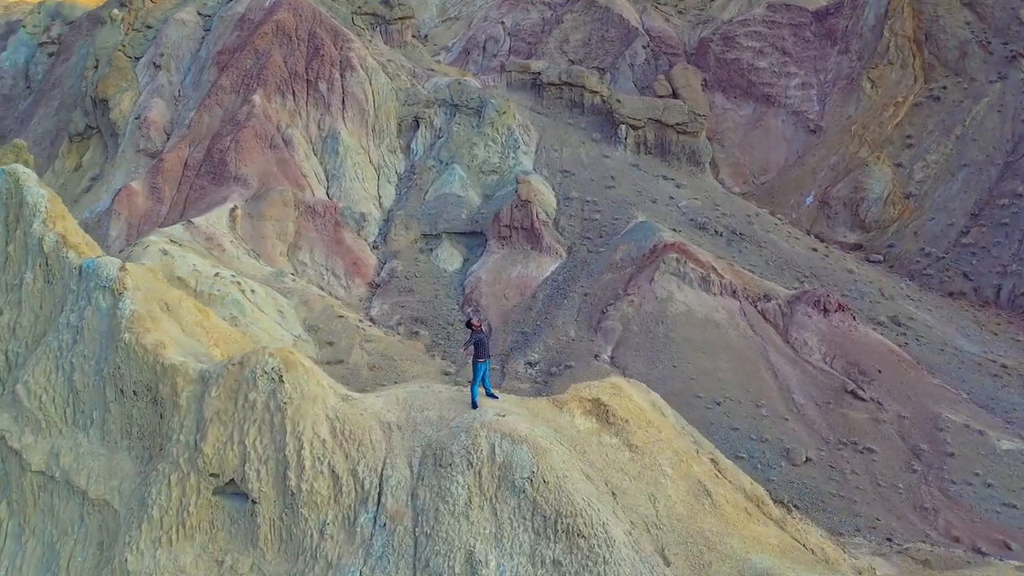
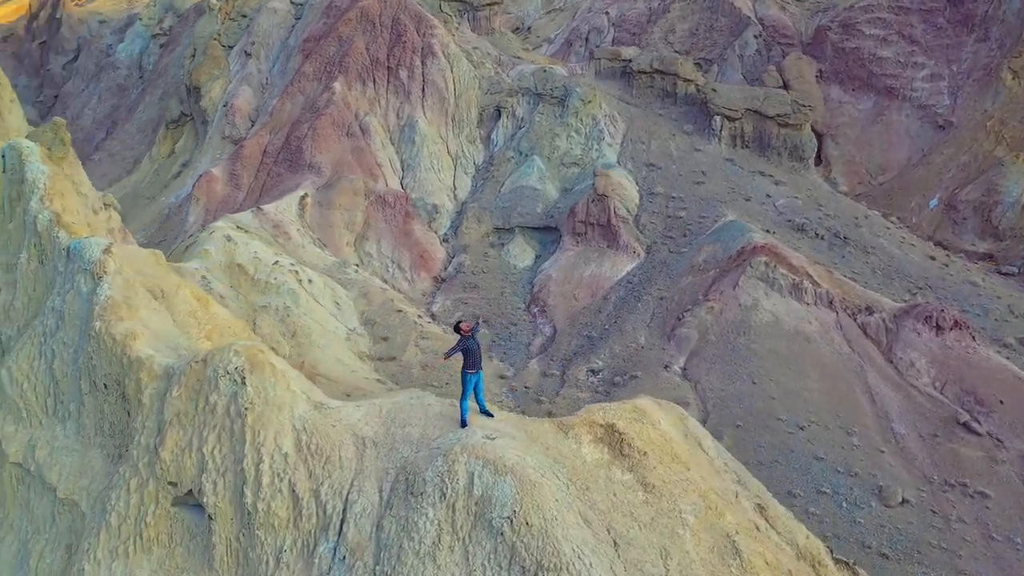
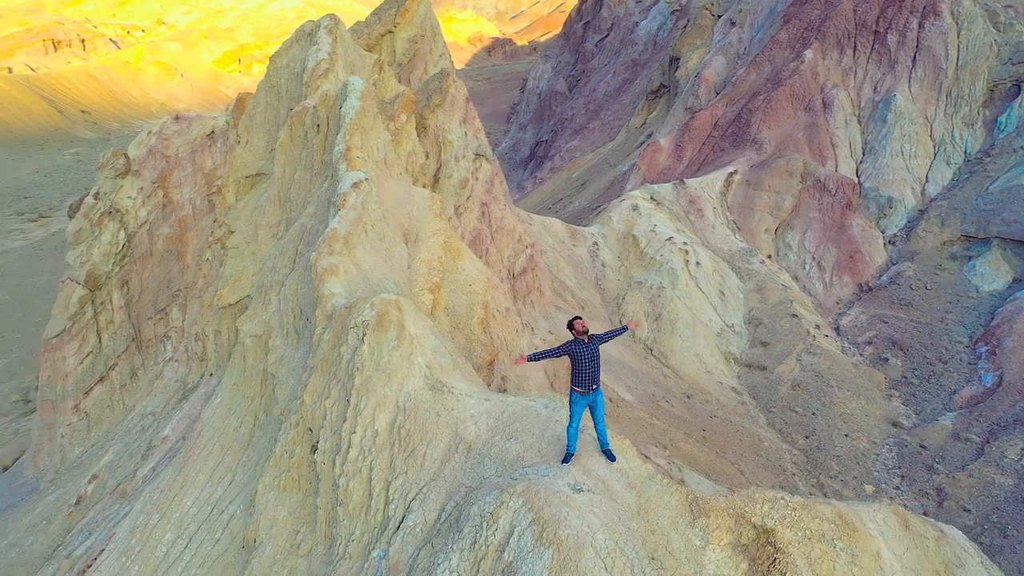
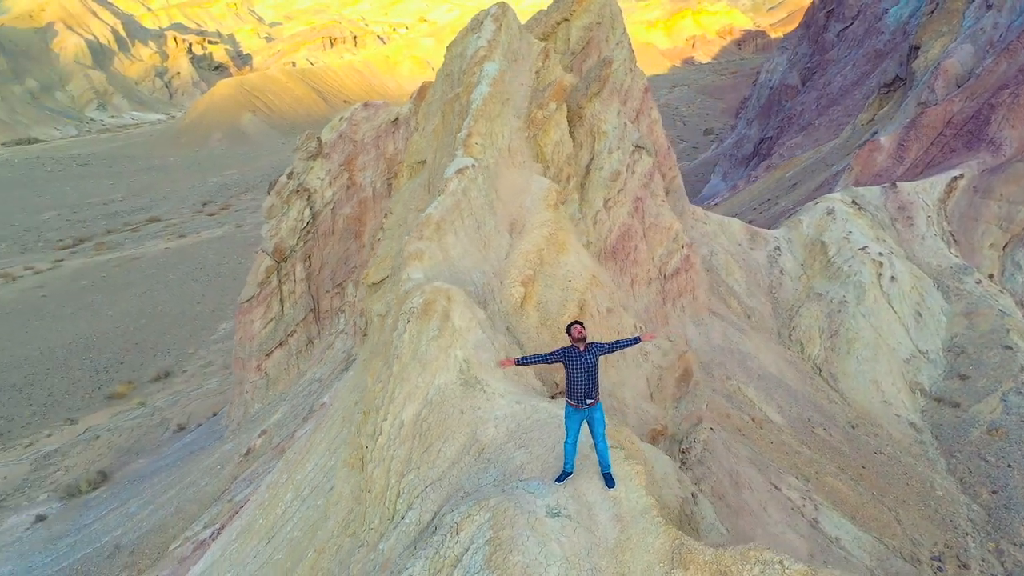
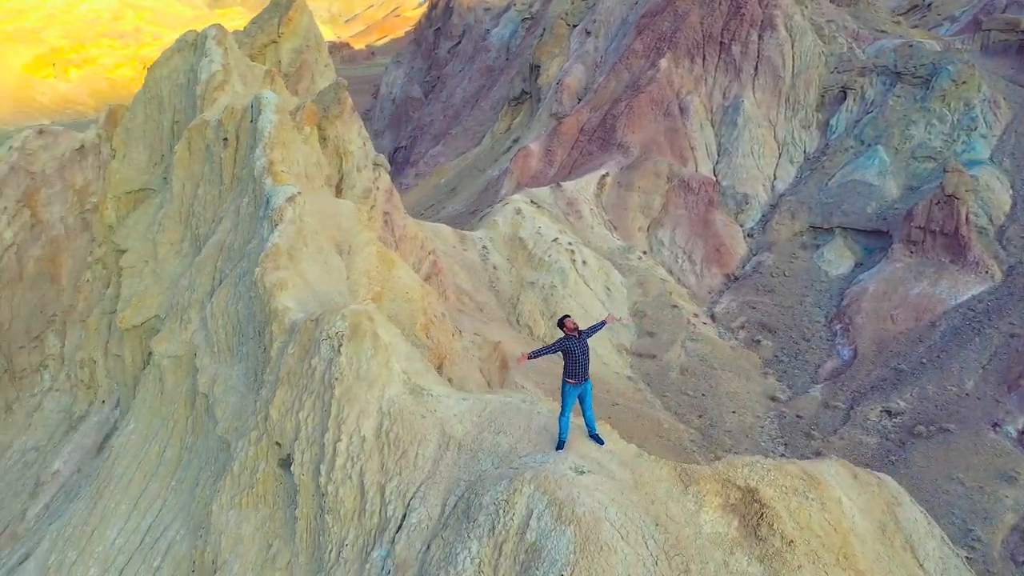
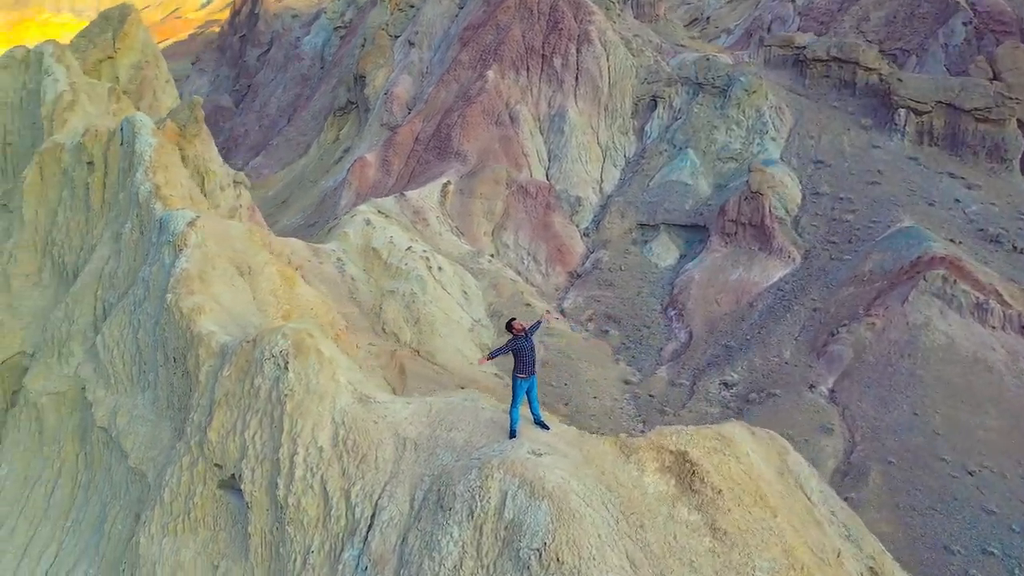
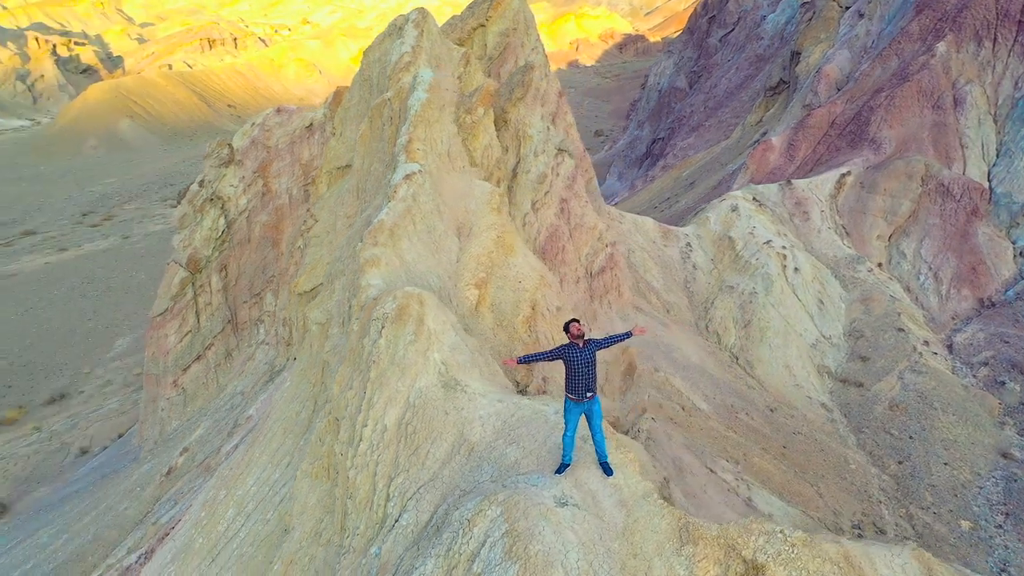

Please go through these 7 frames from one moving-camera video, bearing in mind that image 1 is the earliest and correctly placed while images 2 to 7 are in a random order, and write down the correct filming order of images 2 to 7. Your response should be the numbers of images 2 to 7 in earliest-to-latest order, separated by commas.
2, 6, 5, 3, 7, 4
